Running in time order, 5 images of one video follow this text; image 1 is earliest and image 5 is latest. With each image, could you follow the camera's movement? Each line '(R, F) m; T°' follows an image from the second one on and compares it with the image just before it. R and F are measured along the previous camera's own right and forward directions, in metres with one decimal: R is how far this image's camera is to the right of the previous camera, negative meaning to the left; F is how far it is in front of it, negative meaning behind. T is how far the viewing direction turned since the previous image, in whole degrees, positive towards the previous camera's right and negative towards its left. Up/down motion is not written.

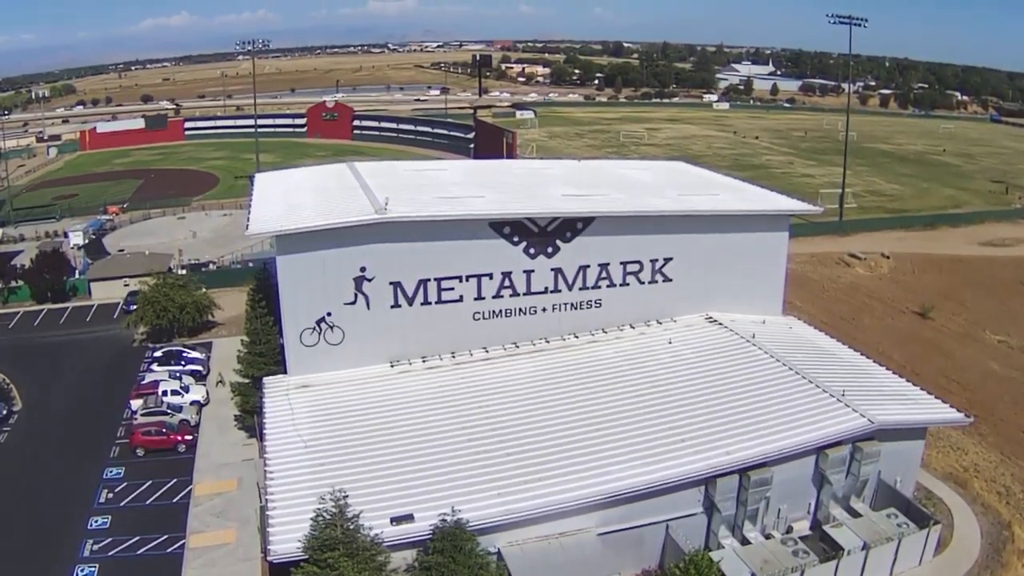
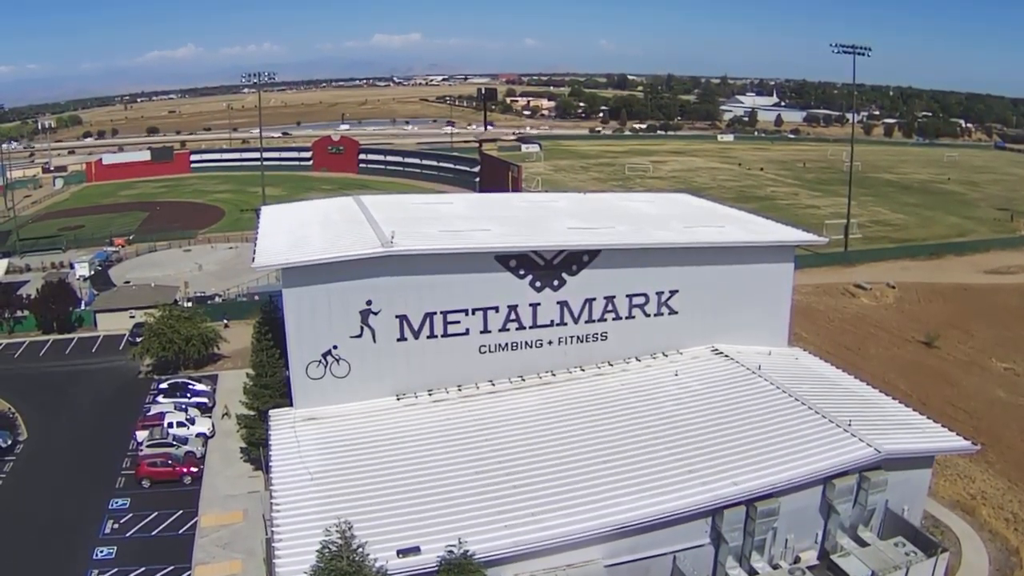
(0.0, -0.1) m; 0°
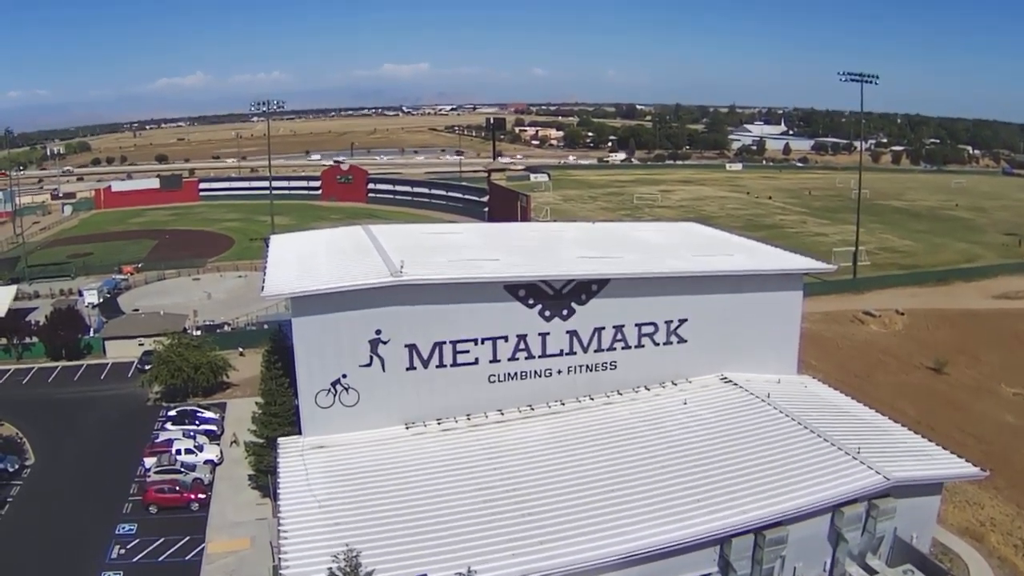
(0.0, -0.1) m; -1°
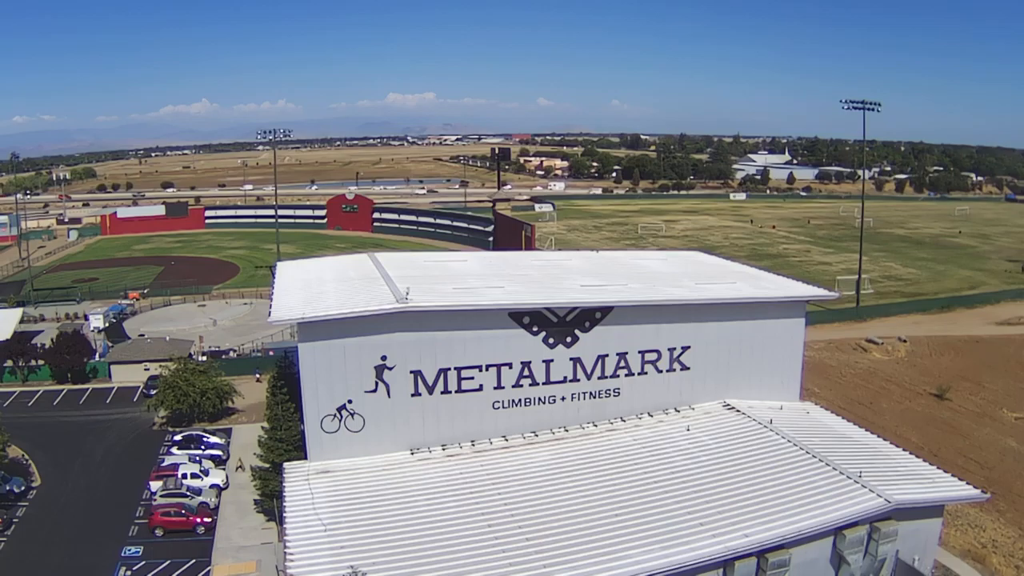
(0.0, -0.3) m; 0°
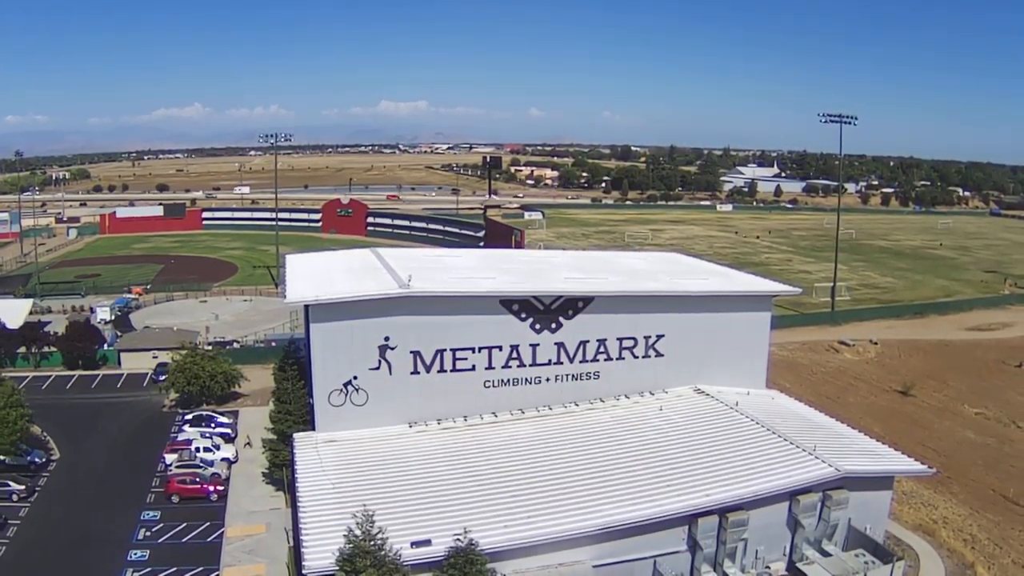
(-0.1, -2.0) m; +1°
